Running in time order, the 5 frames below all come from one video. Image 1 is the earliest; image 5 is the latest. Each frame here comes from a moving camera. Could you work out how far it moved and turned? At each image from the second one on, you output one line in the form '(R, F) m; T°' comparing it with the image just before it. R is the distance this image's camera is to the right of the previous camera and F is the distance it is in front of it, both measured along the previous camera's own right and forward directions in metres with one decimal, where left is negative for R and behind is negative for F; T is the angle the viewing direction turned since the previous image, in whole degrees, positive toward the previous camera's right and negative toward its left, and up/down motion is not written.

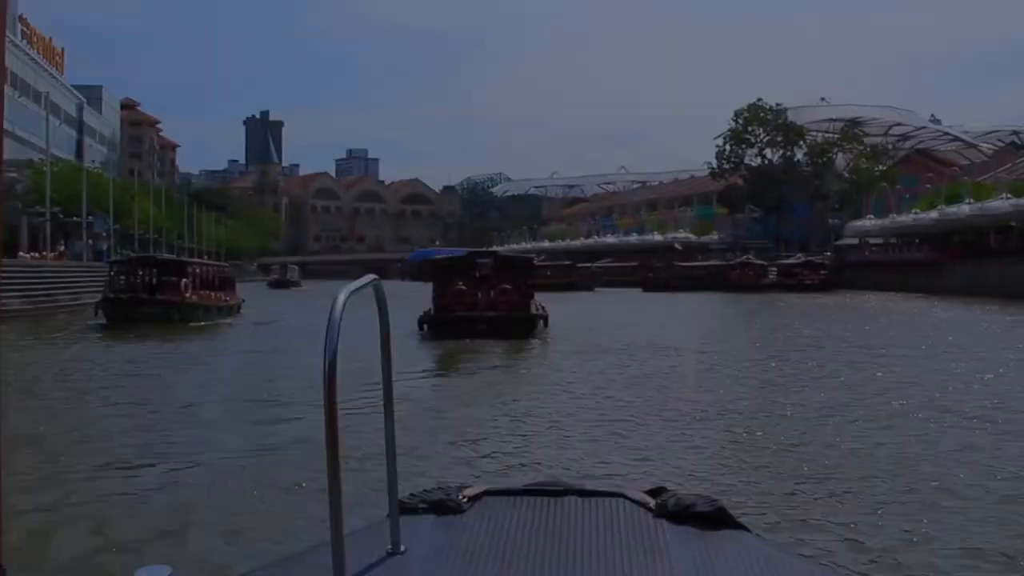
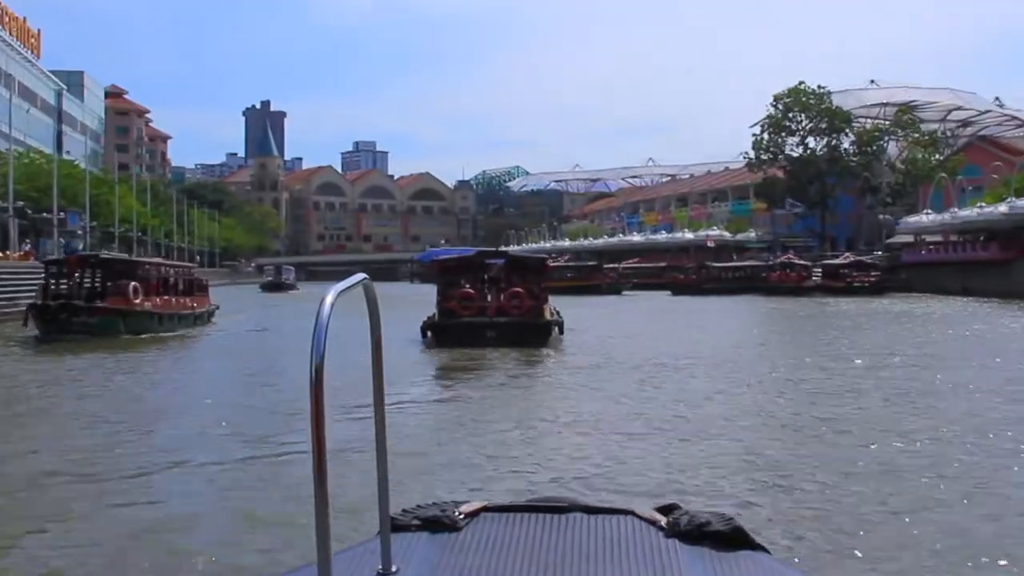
(+0.2, +0.5) m; -3°
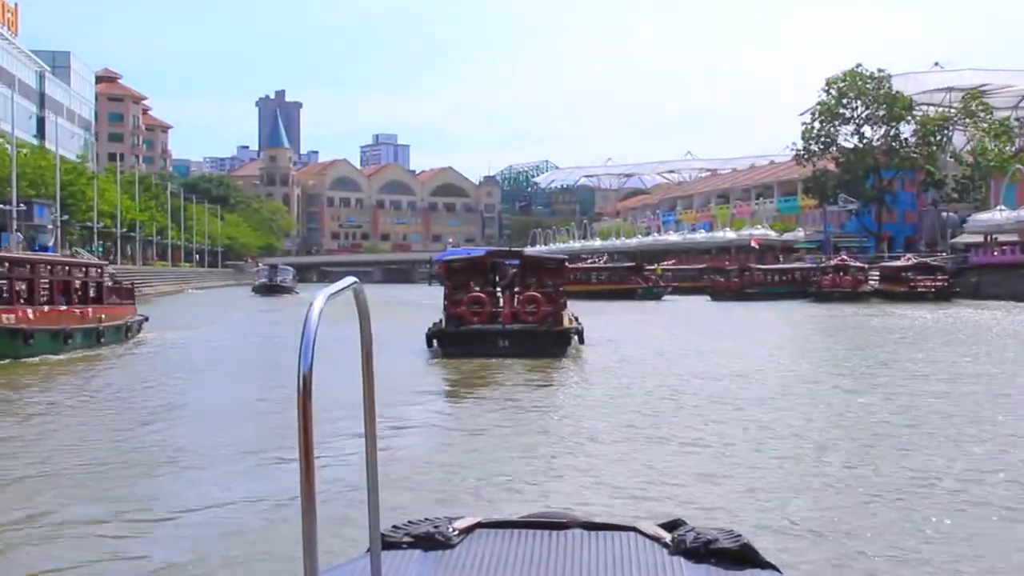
(+0.3, +0.4) m; -5°
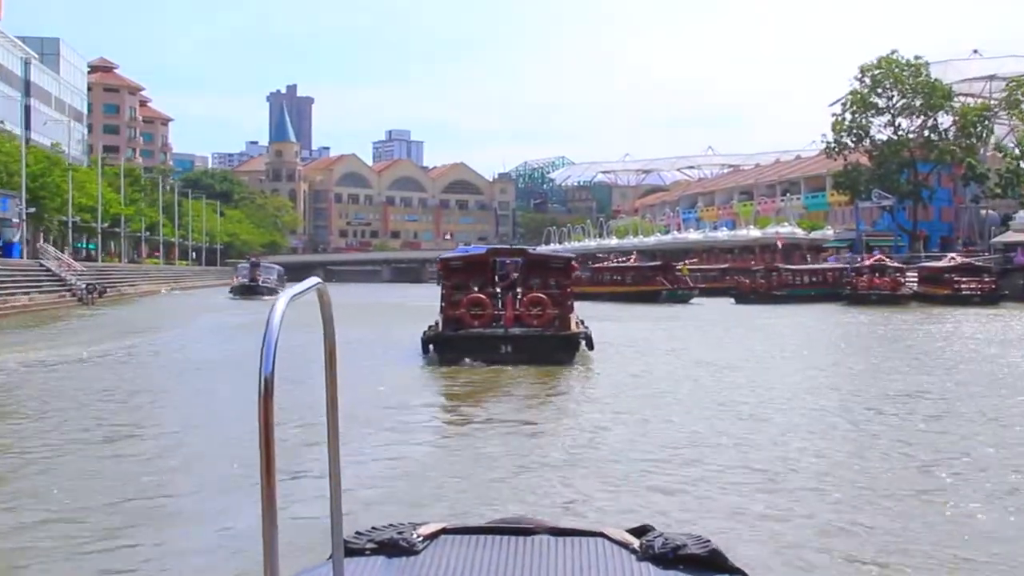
(+0.4, +0.3) m; -4°
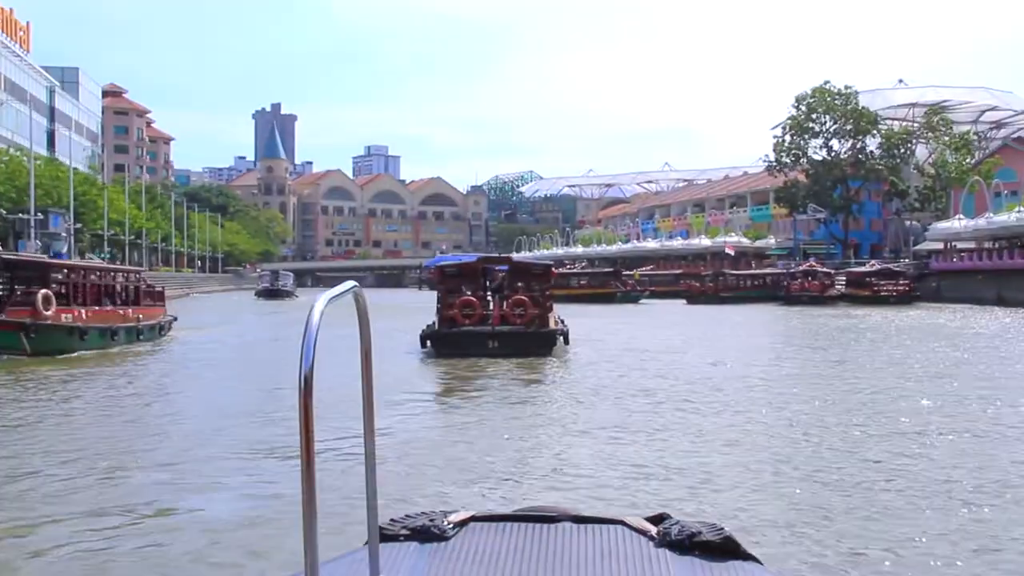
(-0.5, -0.5) m; +6°
